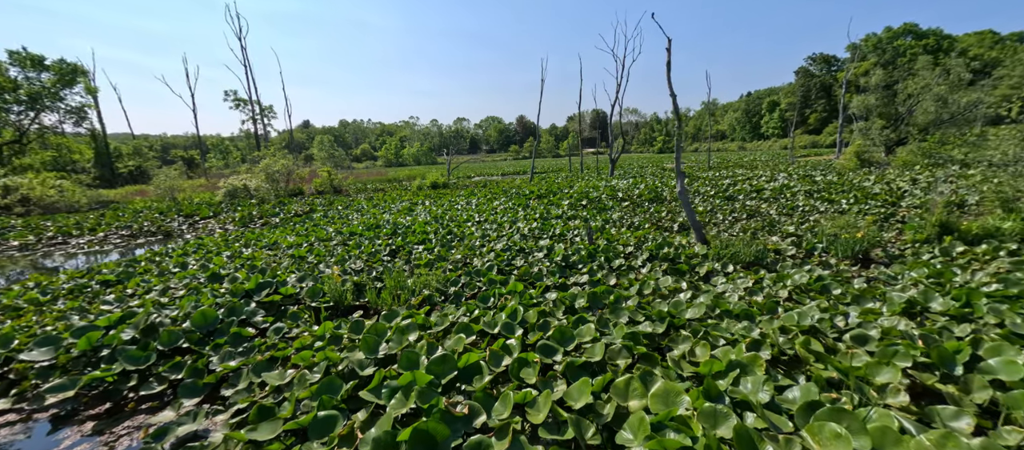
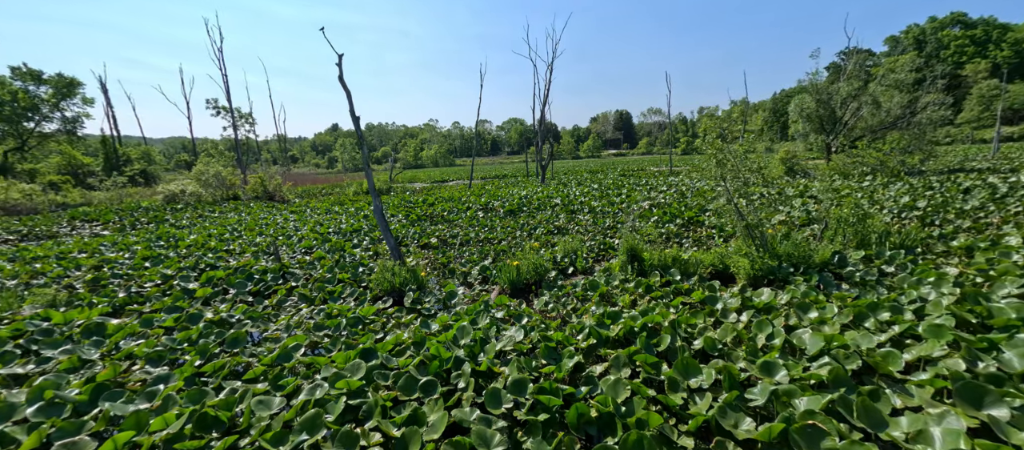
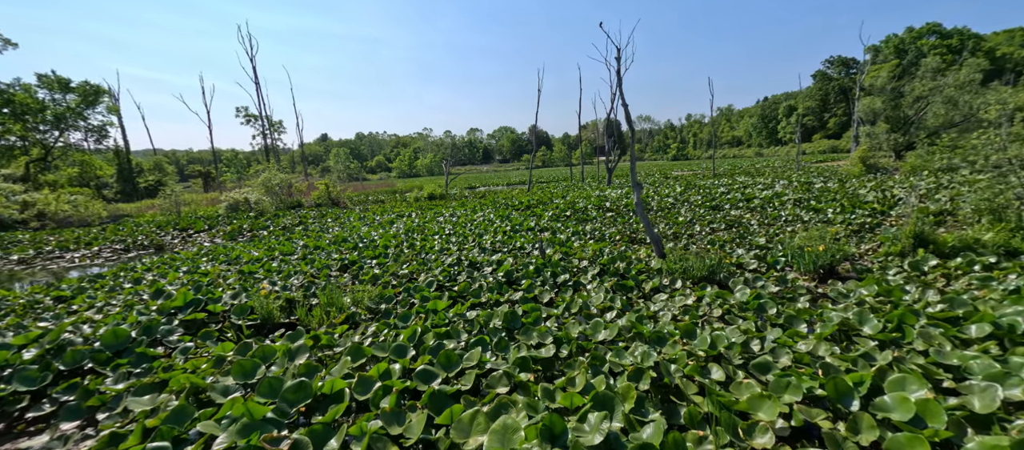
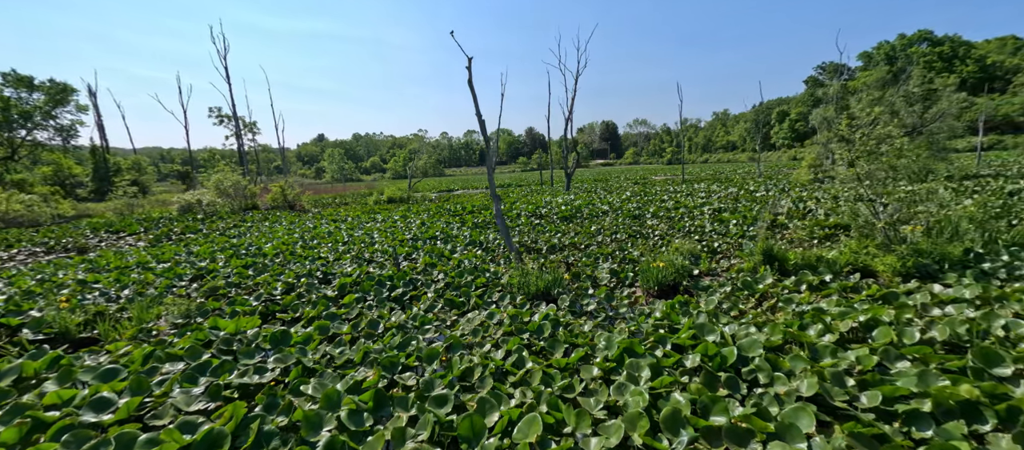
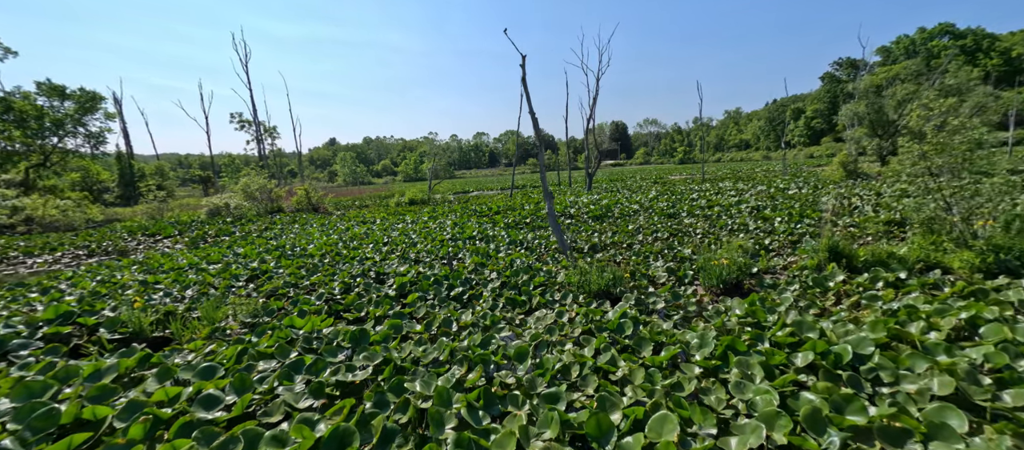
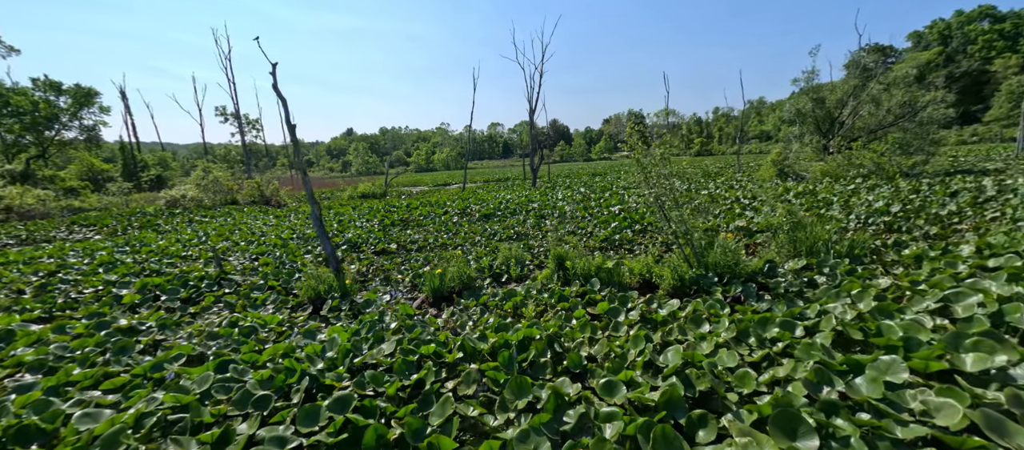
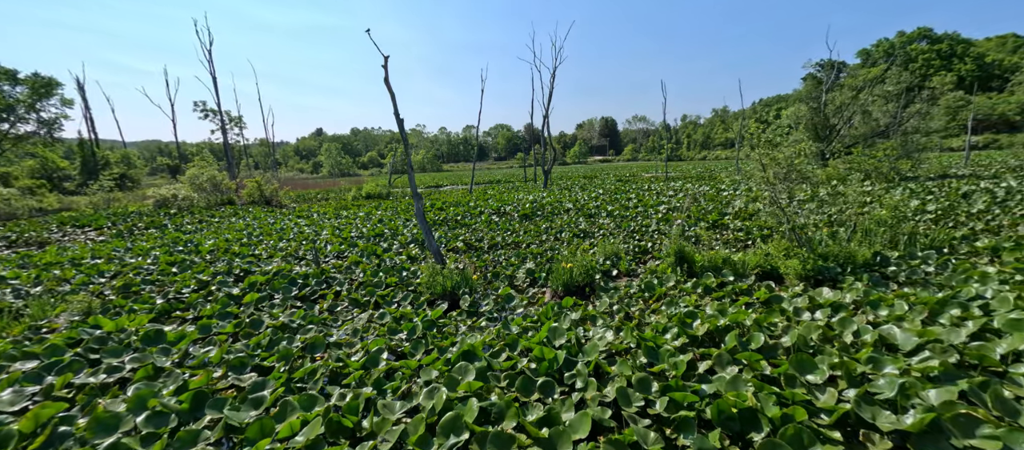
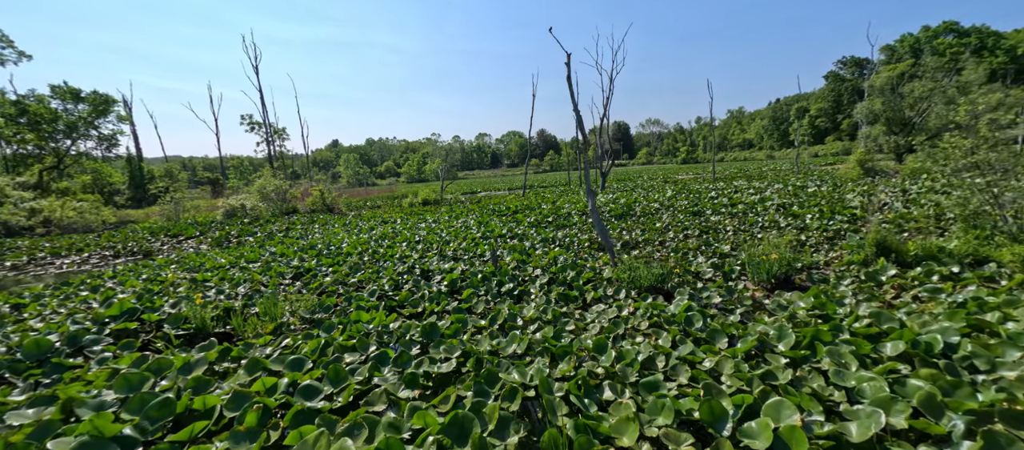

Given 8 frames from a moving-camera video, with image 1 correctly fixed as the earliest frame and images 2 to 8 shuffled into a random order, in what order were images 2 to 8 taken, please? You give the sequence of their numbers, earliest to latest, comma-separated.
3, 8, 5, 4, 7, 2, 6
